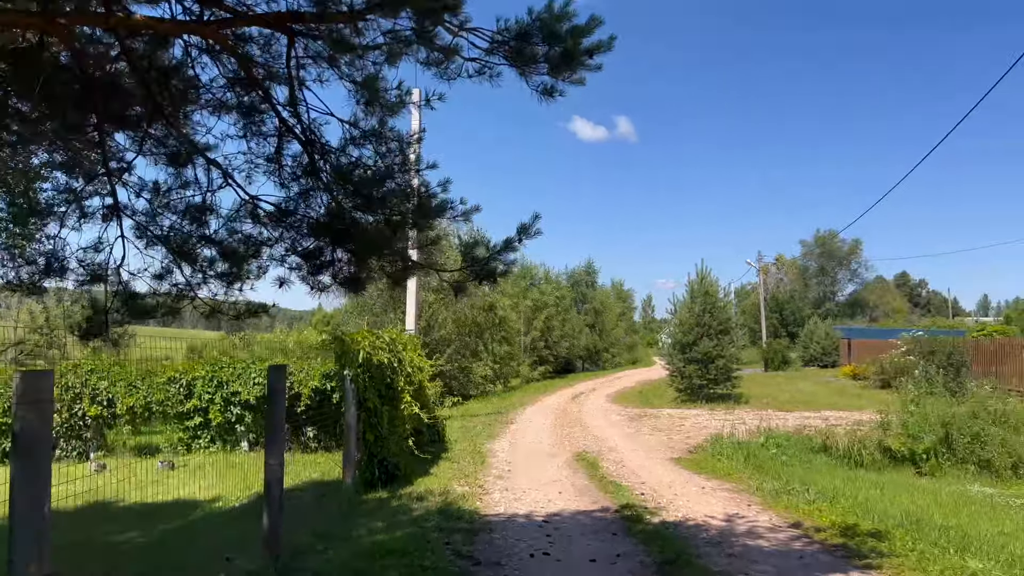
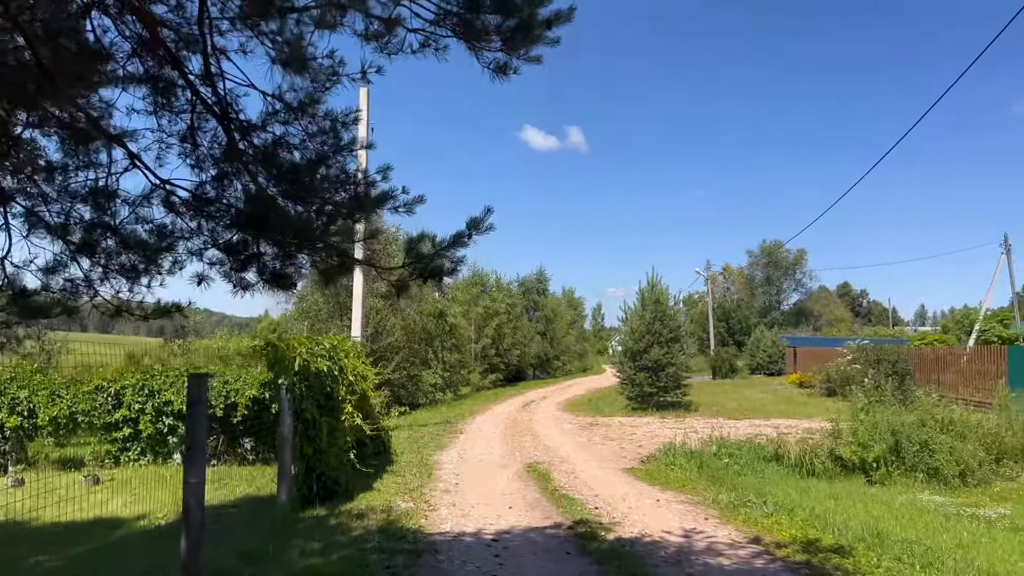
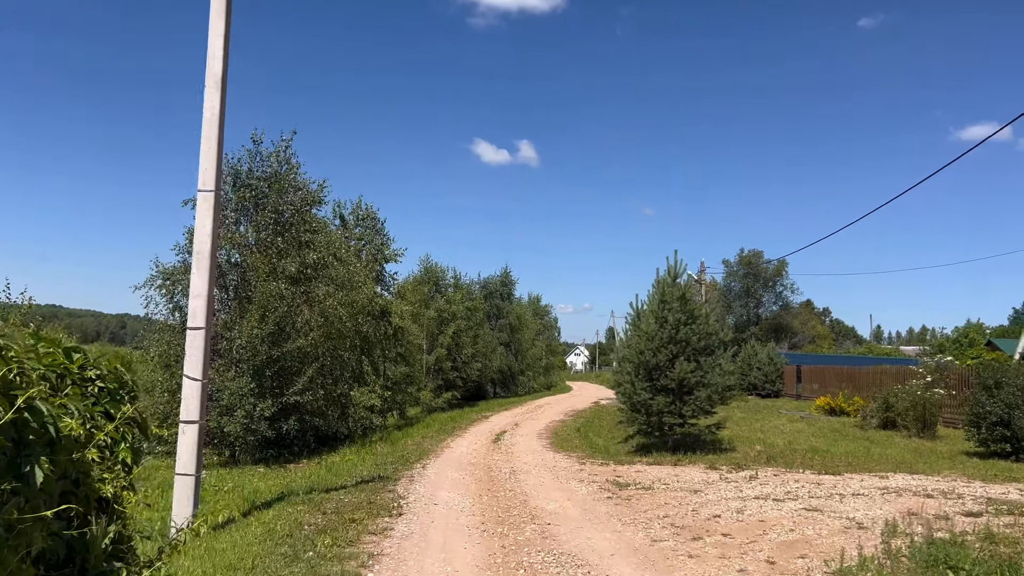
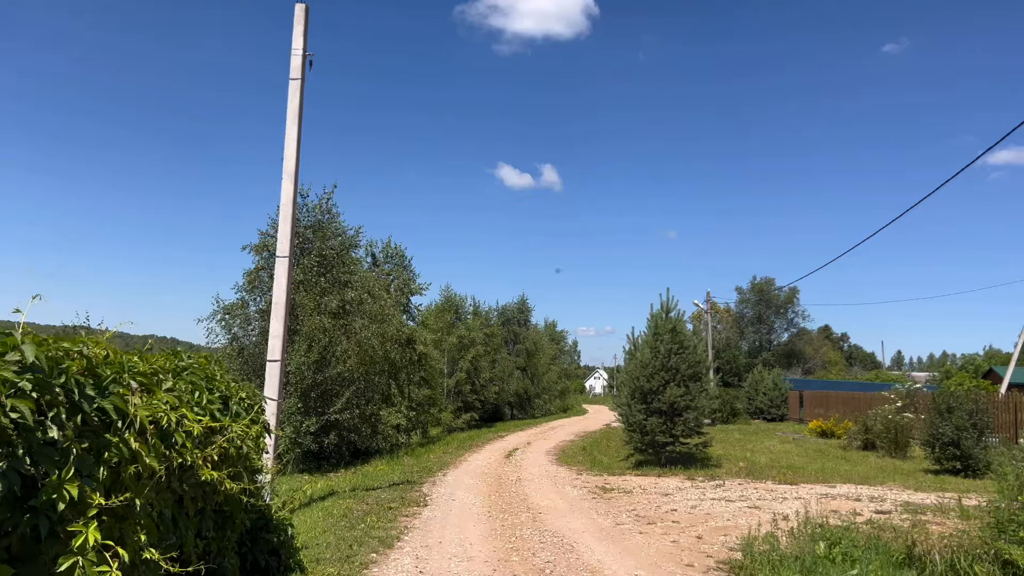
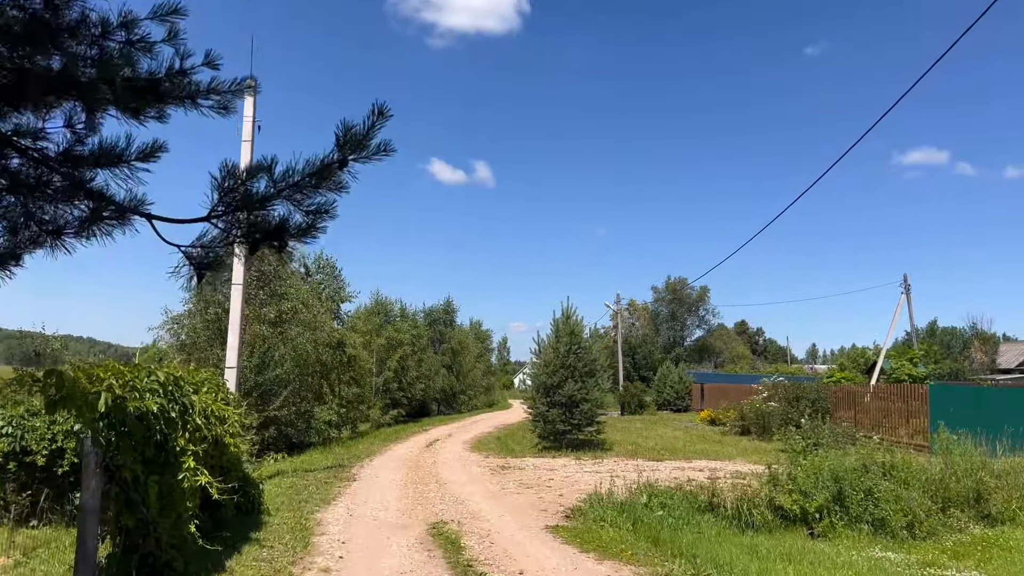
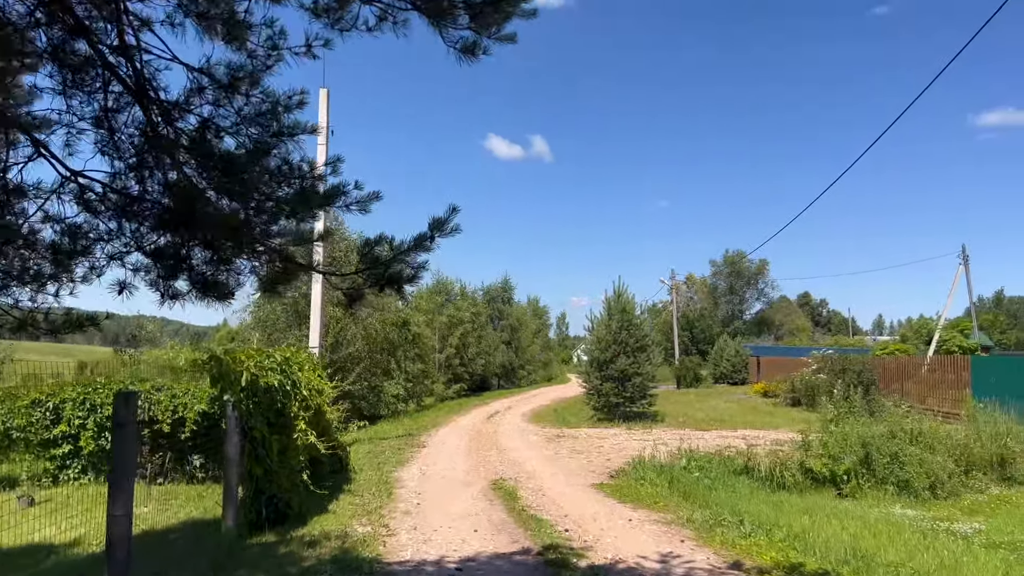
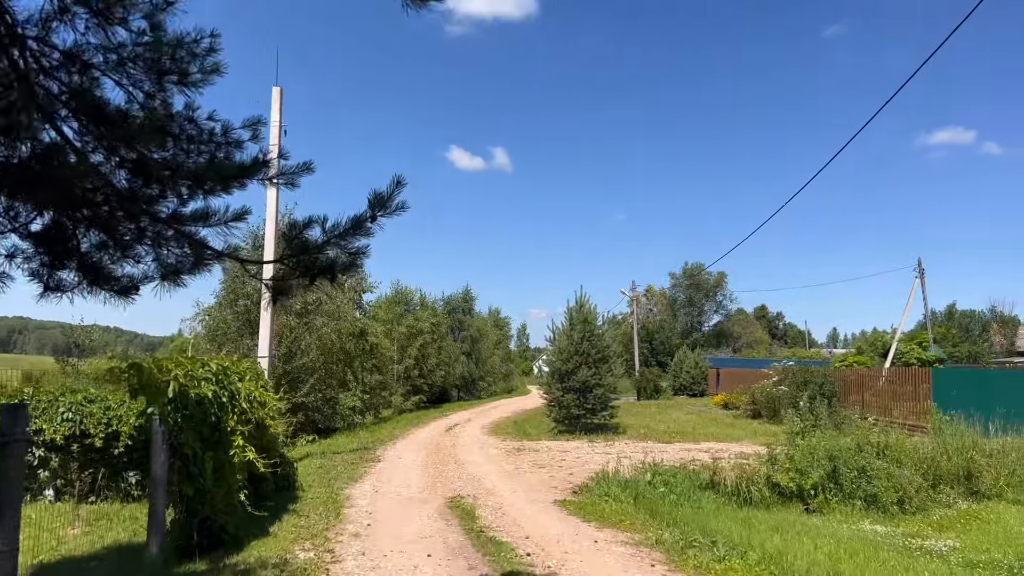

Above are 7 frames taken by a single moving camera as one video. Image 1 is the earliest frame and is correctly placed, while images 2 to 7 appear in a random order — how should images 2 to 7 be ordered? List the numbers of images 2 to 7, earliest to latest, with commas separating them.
2, 6, 7, 5, 4, 3
